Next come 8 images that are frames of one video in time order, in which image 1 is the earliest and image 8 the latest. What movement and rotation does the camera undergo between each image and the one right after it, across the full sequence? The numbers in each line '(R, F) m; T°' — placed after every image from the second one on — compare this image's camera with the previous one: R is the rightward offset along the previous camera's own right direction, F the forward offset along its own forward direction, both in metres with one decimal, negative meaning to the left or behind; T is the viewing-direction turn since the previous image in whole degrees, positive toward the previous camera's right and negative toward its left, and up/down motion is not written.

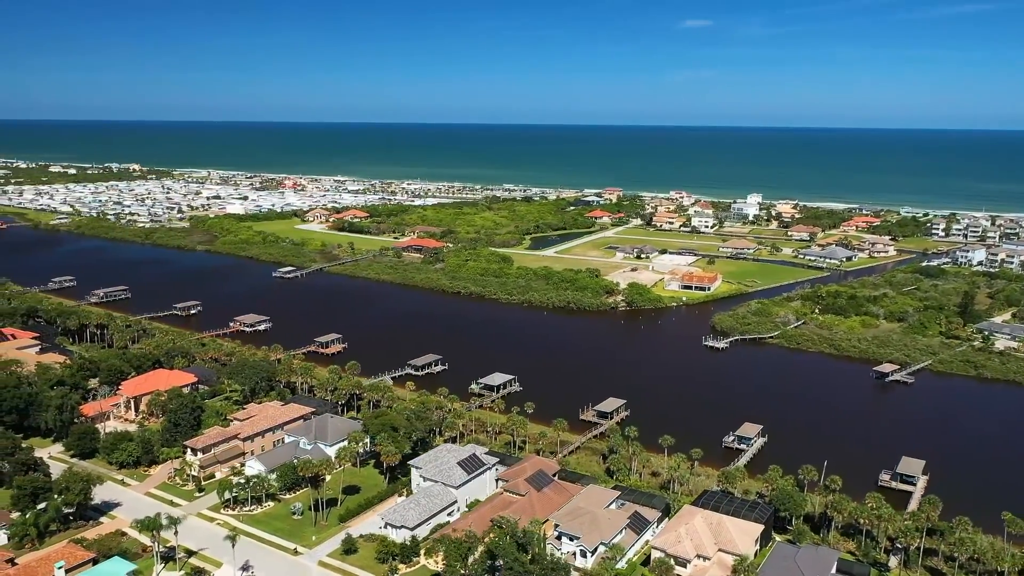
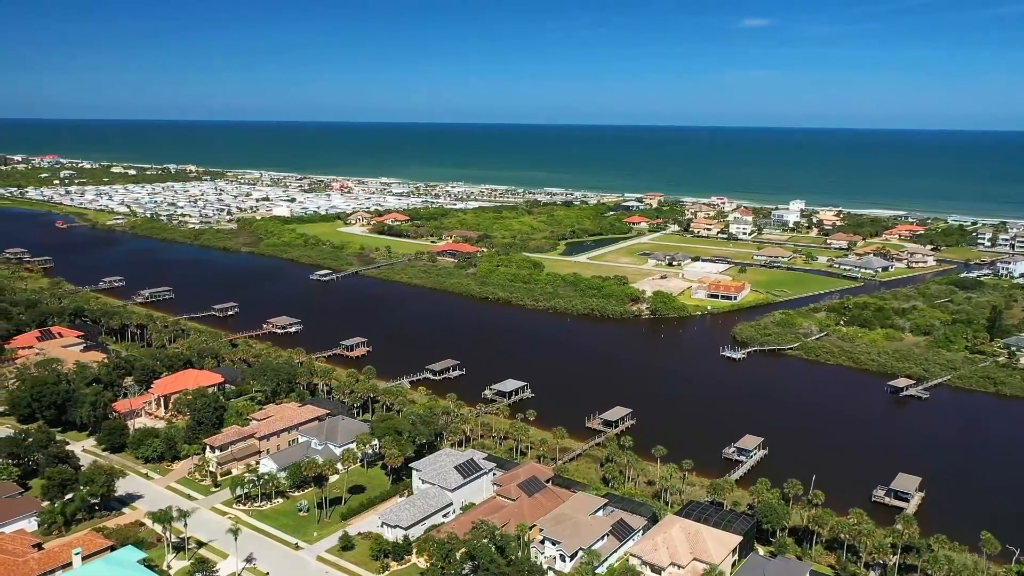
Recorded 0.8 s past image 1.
(+1.4, -0.9) m; -4°
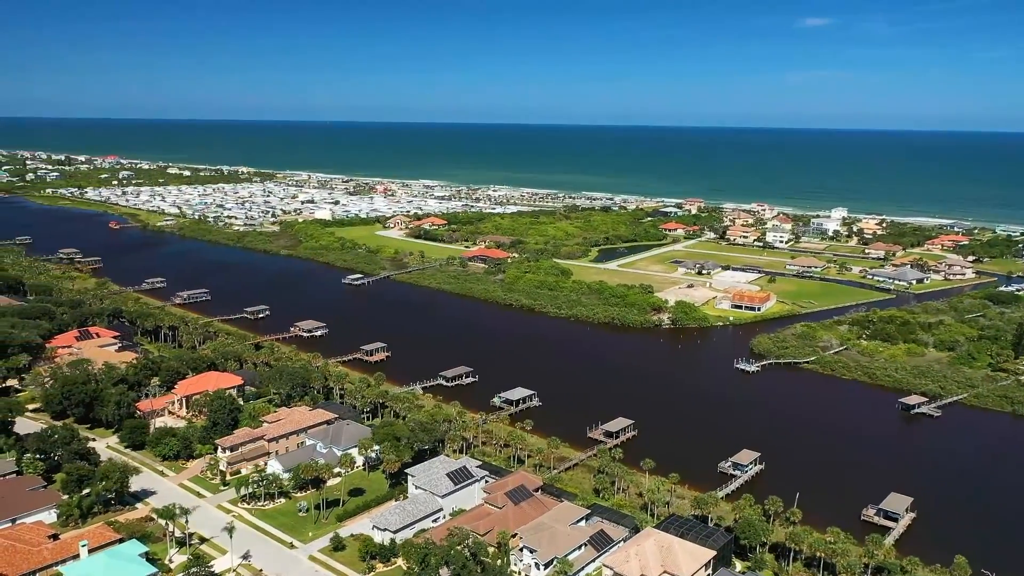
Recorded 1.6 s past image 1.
(+1.6, -0.7) m; -4°
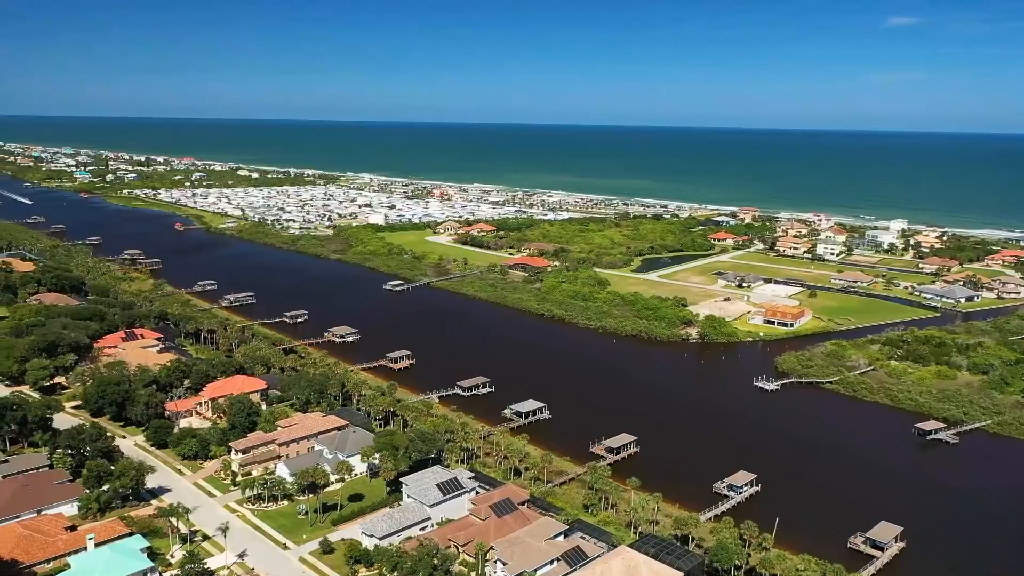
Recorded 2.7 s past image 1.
(+2.2, -0.7) m; -5°
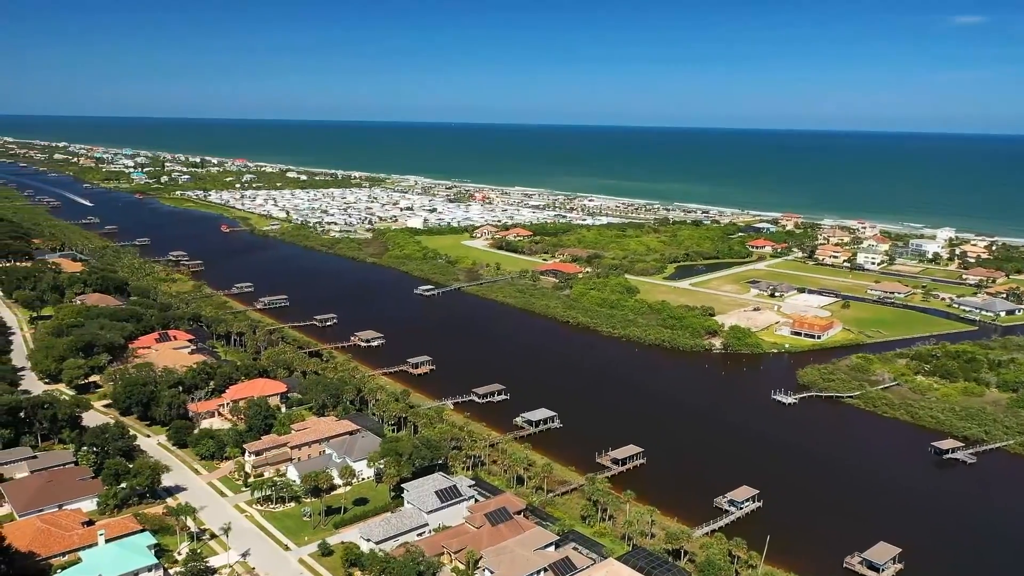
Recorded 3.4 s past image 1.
(+1.5, -0.4) m; -4°
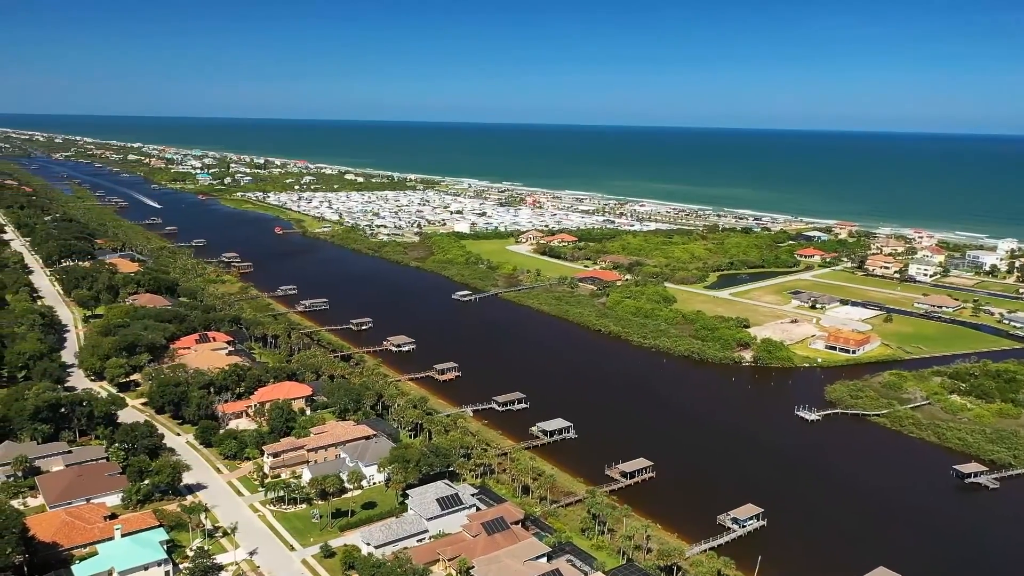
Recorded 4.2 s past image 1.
(+1.8, -0.5) m; -4°
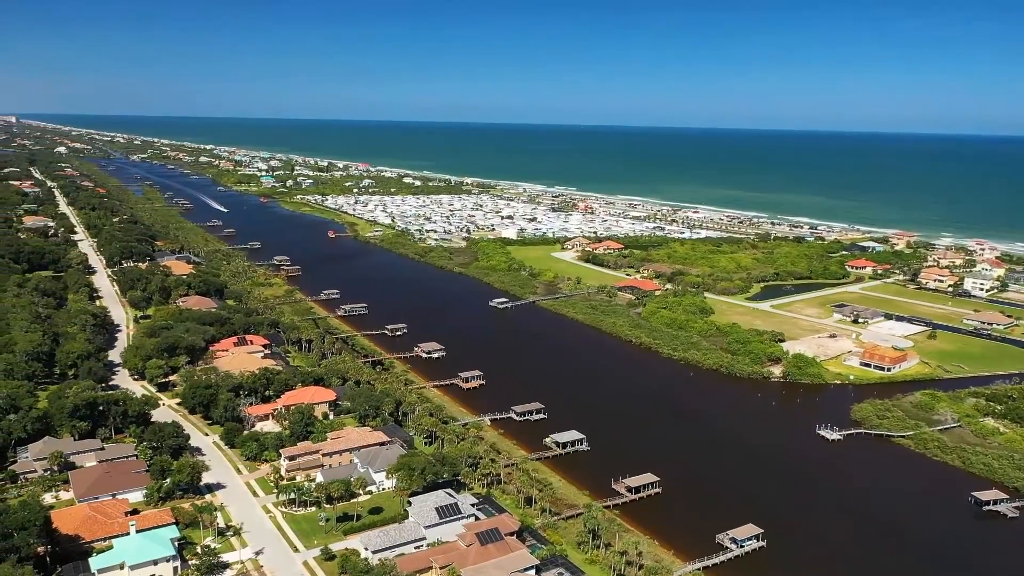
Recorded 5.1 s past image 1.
(+2.0, -0.5) m; -5°
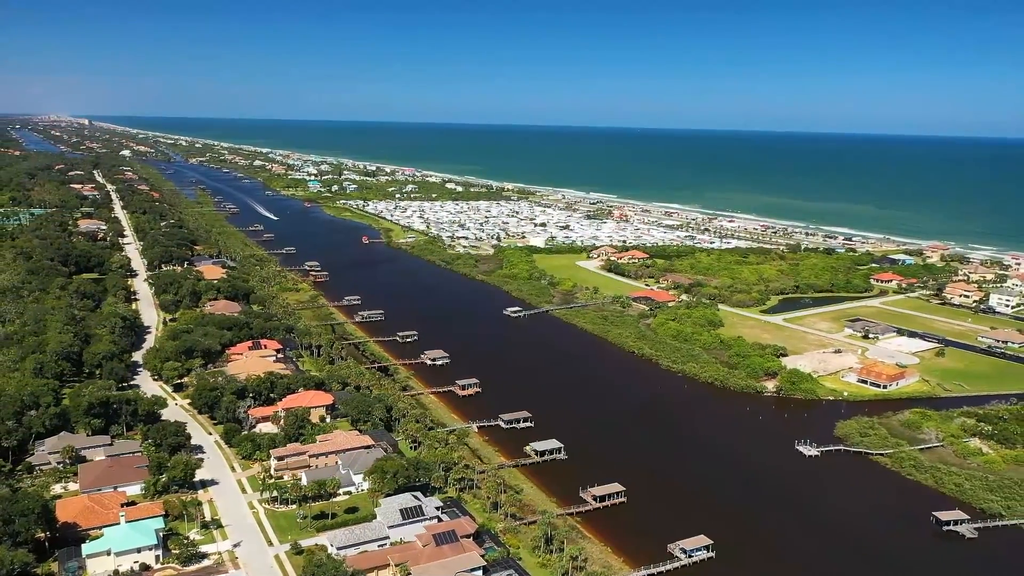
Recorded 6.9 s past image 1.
(+3.1, -1.5) m; -4°
